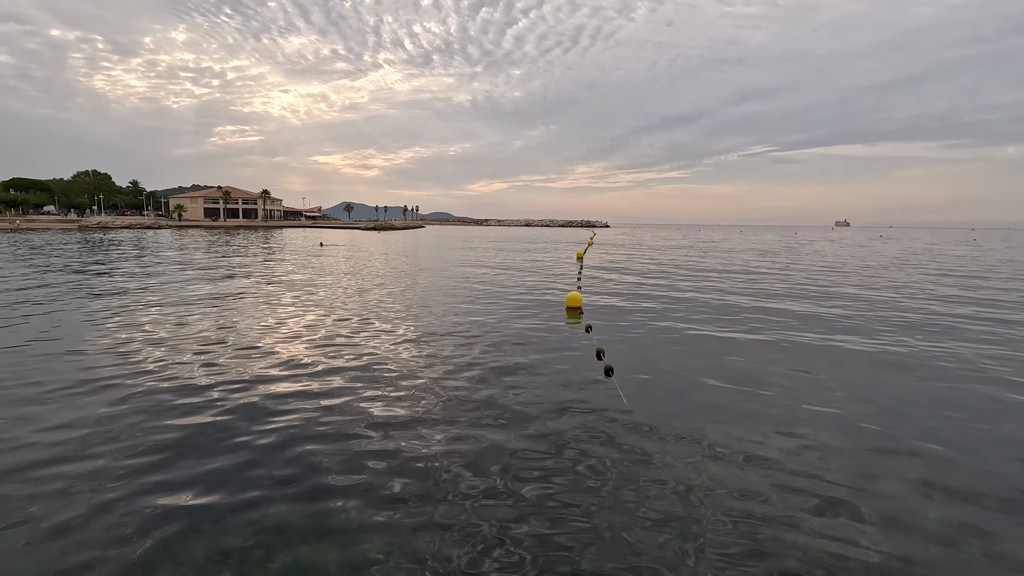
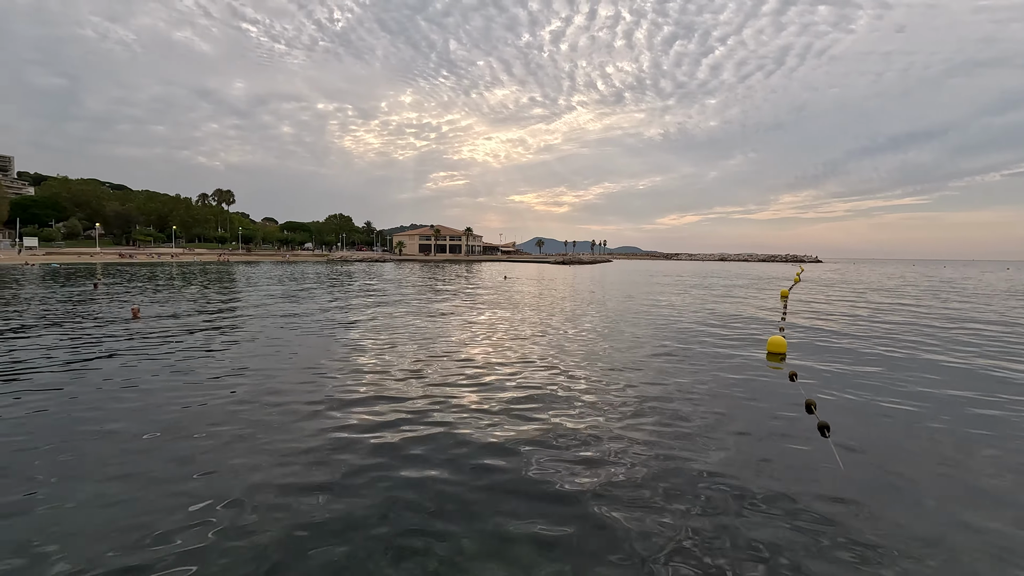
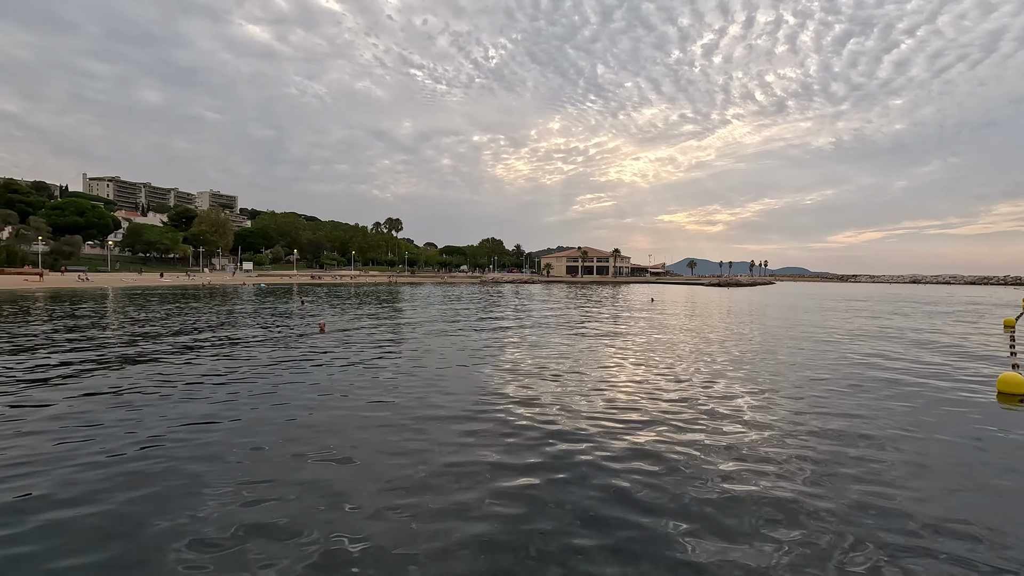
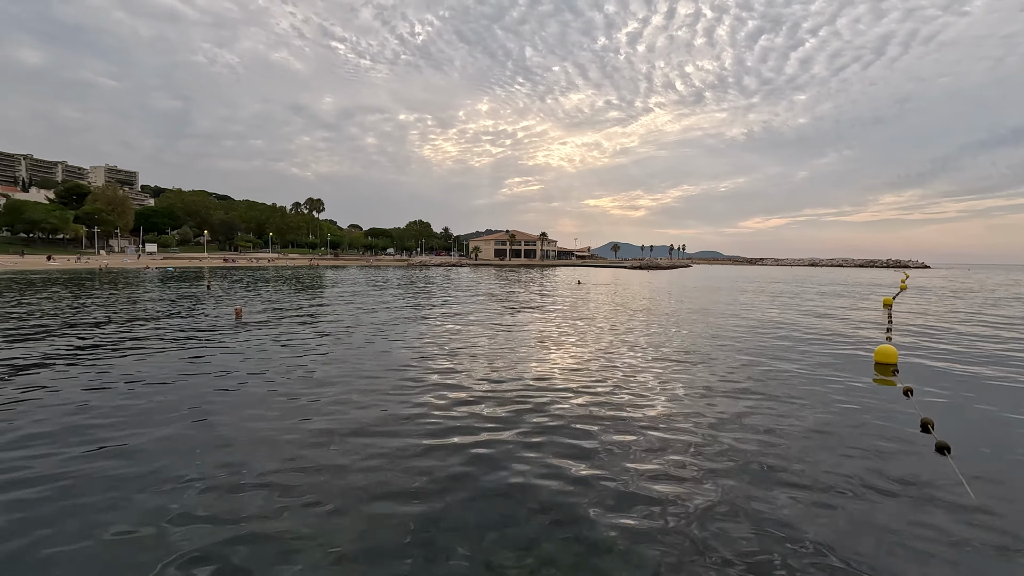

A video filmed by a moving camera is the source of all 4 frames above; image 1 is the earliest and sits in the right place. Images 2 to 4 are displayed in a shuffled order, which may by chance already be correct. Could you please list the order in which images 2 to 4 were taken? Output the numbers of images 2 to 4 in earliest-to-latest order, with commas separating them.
2, 4, 3
